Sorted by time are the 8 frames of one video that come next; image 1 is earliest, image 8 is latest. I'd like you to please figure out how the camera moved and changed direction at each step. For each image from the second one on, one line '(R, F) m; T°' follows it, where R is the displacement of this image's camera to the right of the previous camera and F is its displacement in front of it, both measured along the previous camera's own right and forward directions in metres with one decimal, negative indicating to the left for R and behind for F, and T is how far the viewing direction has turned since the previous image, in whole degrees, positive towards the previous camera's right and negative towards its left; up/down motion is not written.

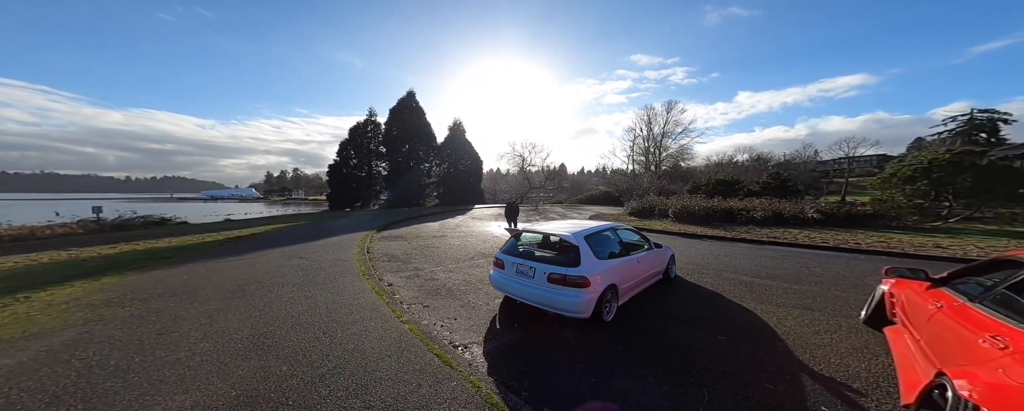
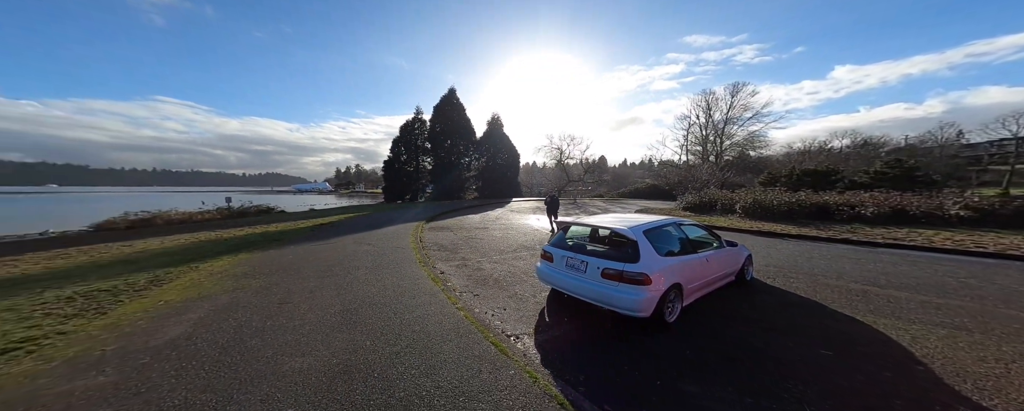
(-0.2, 0.0) m; -8°
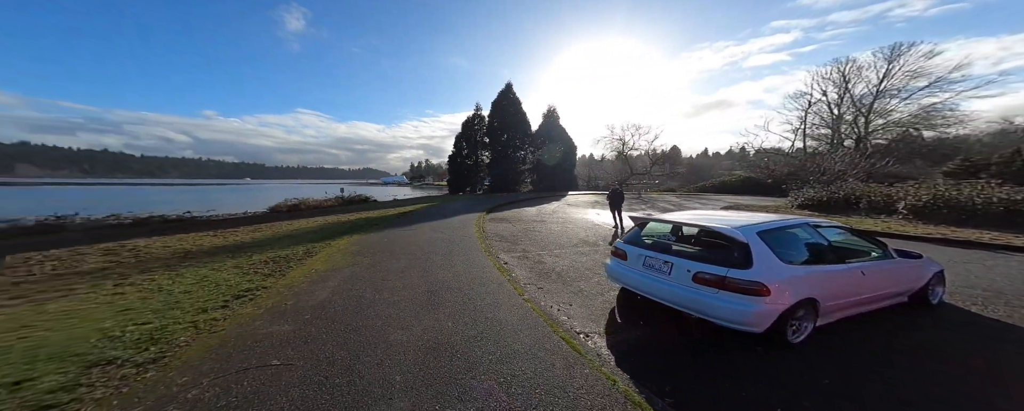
(-0.2, 0.0) m; -11°
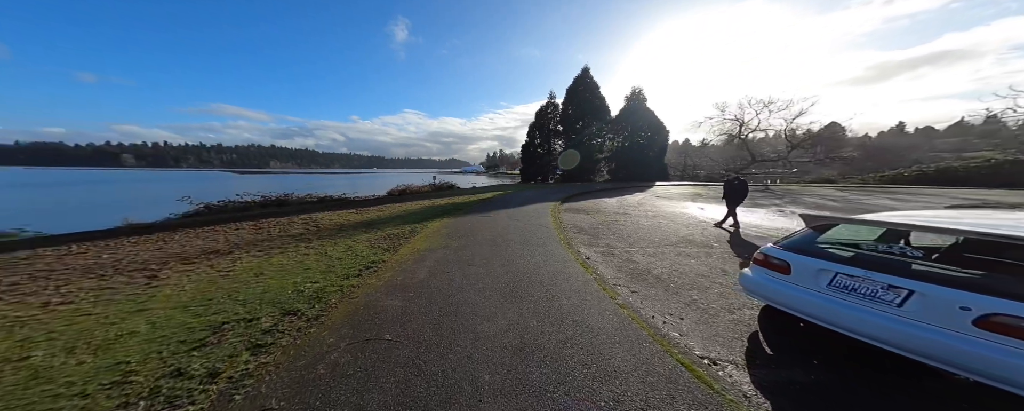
(-0.3, +0.4) m; -14°
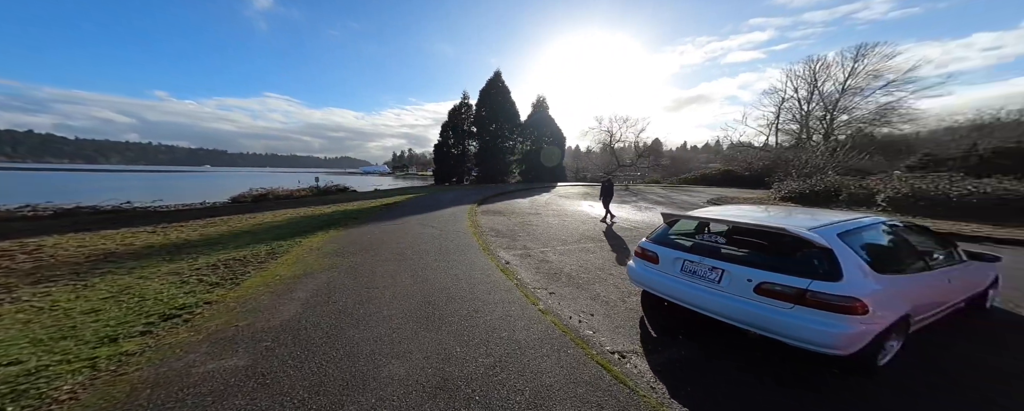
(0.0, +0.2) m; +17°
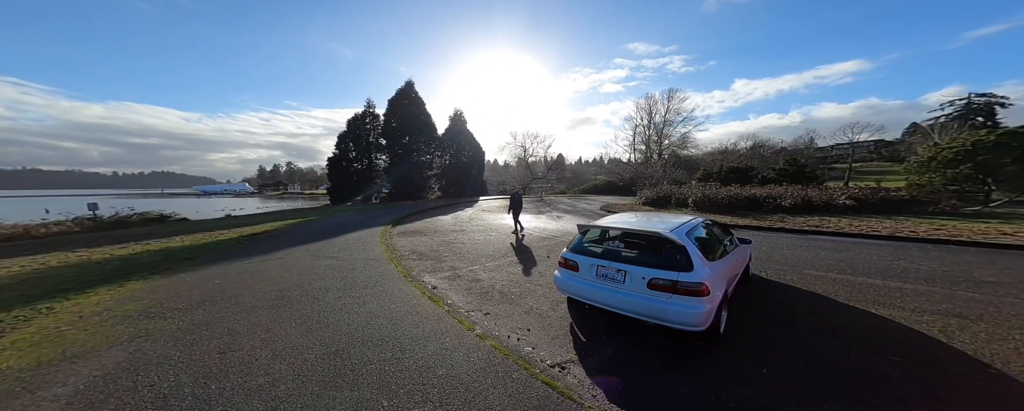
(-0.1, +0.1) m; +16°
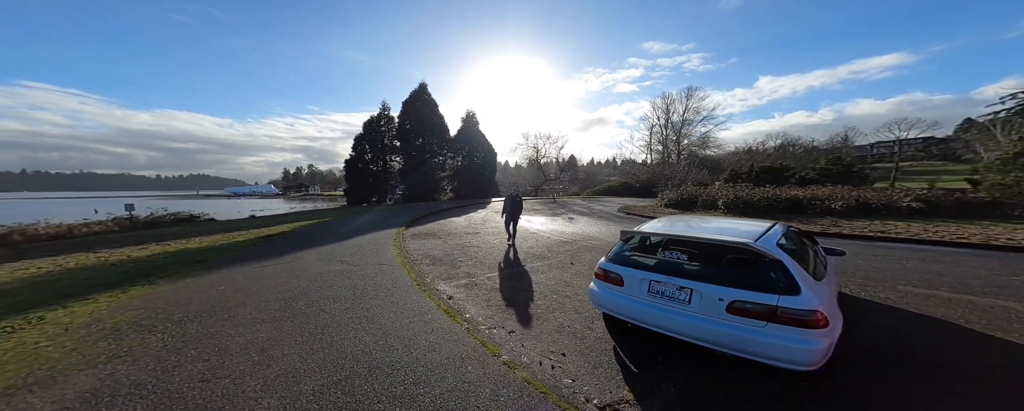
(-0.2, +0.6) m; -2°
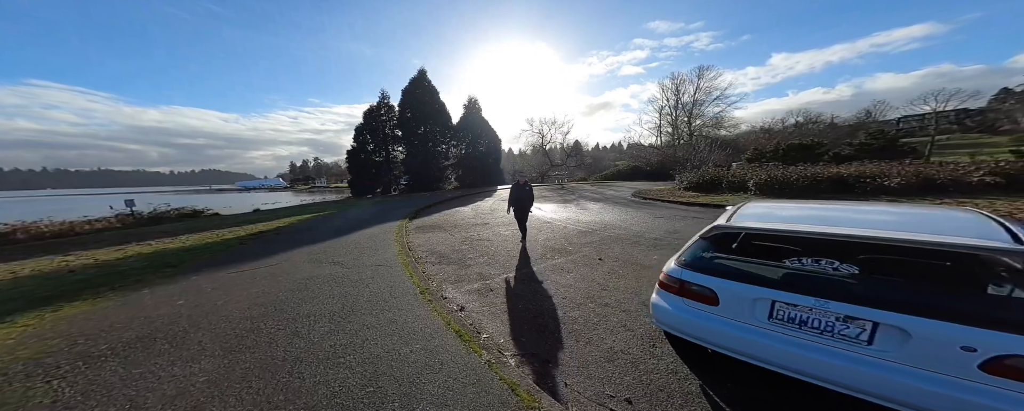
(-0.3, +1.0) m; -1°
